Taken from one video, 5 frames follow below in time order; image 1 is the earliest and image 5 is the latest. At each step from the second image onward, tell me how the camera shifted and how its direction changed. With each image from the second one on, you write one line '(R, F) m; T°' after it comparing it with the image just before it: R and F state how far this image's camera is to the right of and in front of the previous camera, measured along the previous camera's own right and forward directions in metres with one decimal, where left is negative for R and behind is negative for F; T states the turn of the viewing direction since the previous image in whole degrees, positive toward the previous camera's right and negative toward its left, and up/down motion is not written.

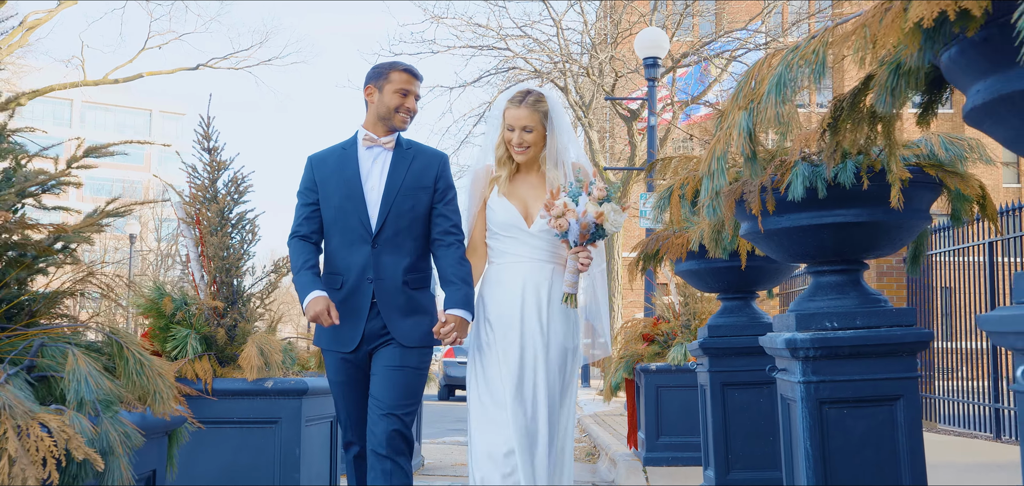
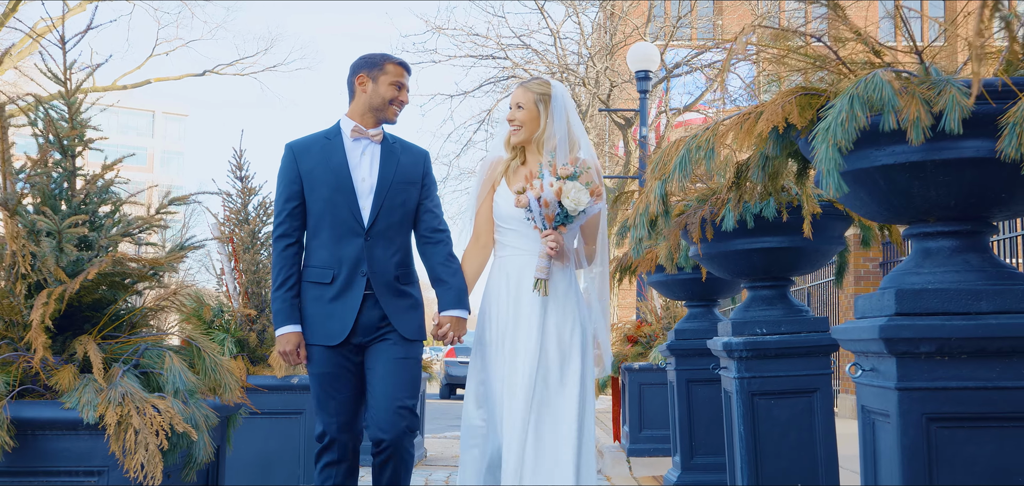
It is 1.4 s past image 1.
(+0.1, -0.7) m; 0°
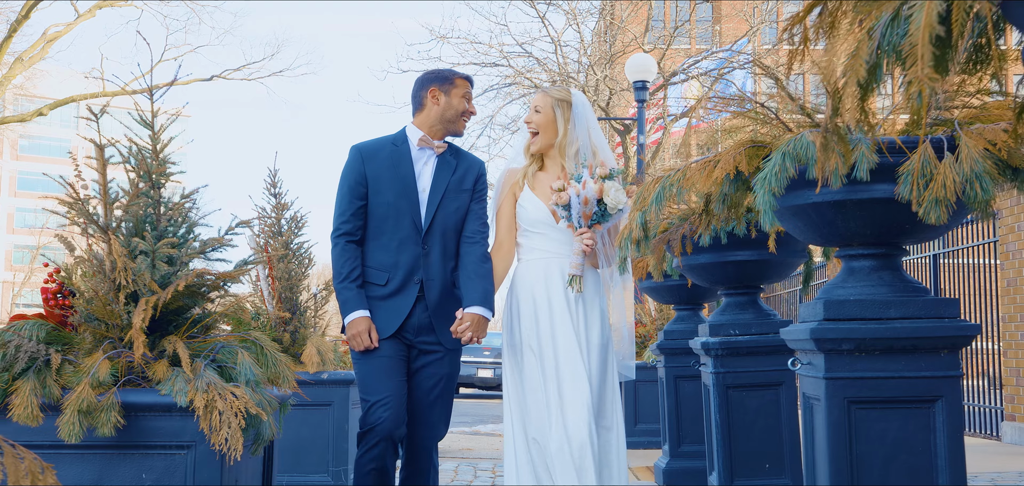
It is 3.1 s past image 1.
(0.0, -0.6) m; 0°
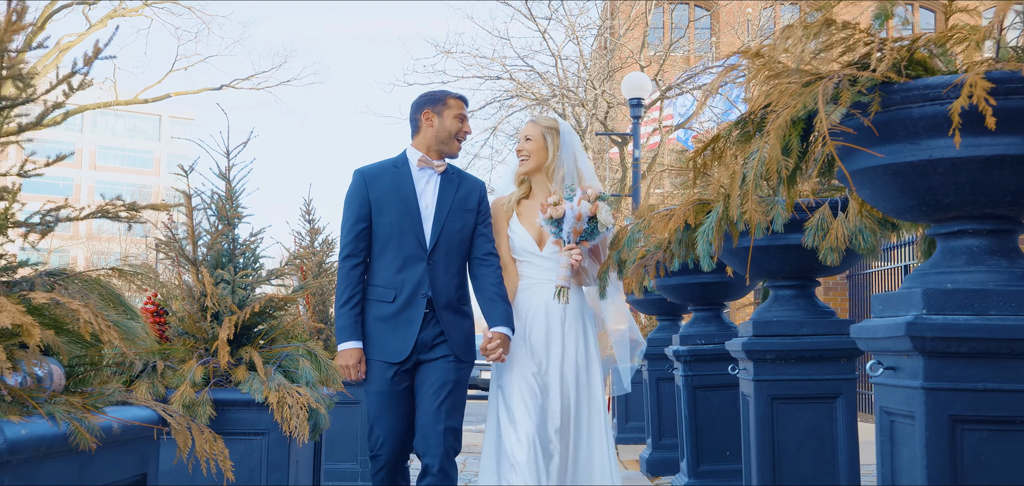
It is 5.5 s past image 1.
(0.0, -0.9) m; 0°
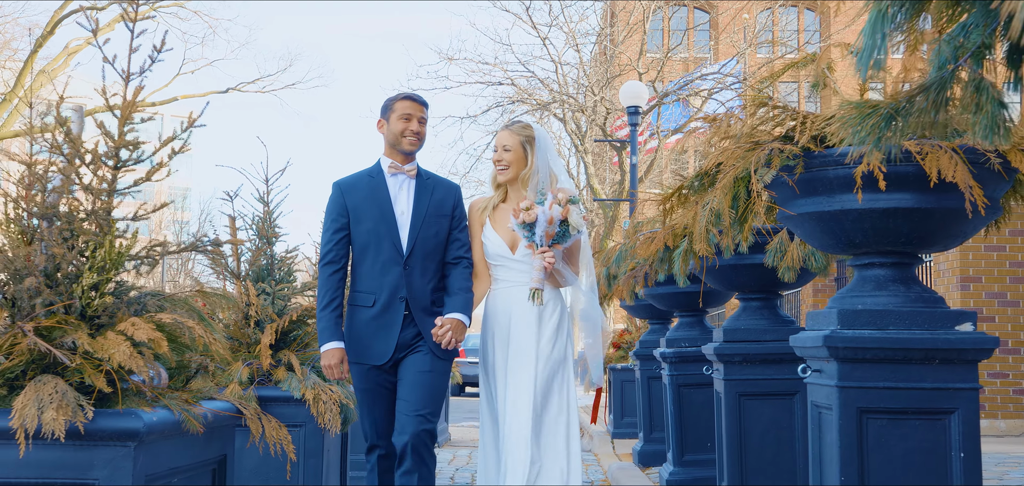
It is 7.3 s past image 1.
(0.0, -0.6) m; 0°
